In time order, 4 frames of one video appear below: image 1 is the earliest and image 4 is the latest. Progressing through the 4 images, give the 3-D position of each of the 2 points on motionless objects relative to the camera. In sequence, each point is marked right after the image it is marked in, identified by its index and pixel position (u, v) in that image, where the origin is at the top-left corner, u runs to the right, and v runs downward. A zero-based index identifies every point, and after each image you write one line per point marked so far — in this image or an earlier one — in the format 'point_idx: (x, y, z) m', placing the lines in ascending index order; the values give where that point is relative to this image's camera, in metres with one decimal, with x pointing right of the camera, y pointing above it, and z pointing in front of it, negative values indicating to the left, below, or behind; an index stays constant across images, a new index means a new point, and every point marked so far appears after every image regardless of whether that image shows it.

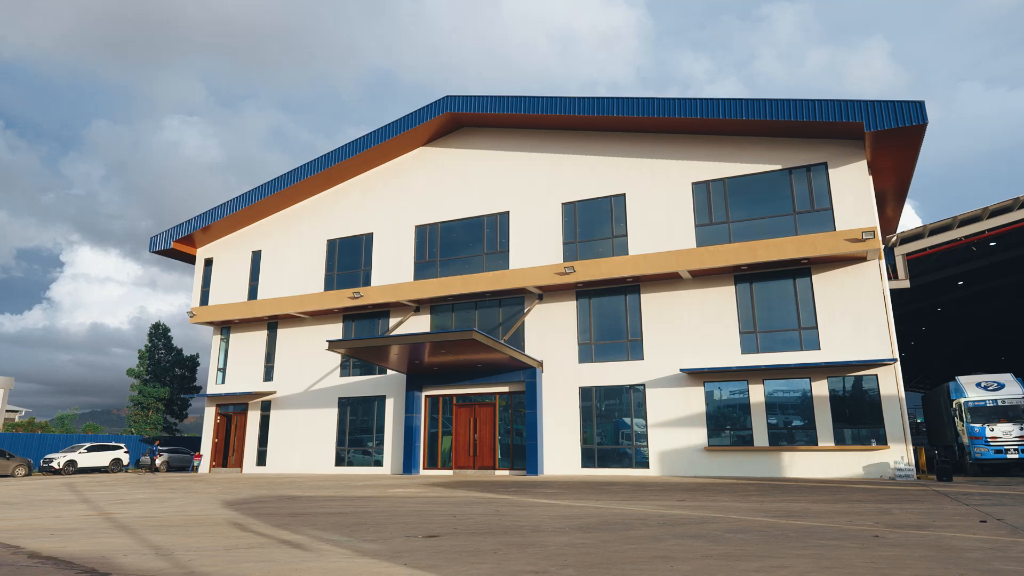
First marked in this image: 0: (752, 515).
0: (+3.6, -3.4, +9.9) m
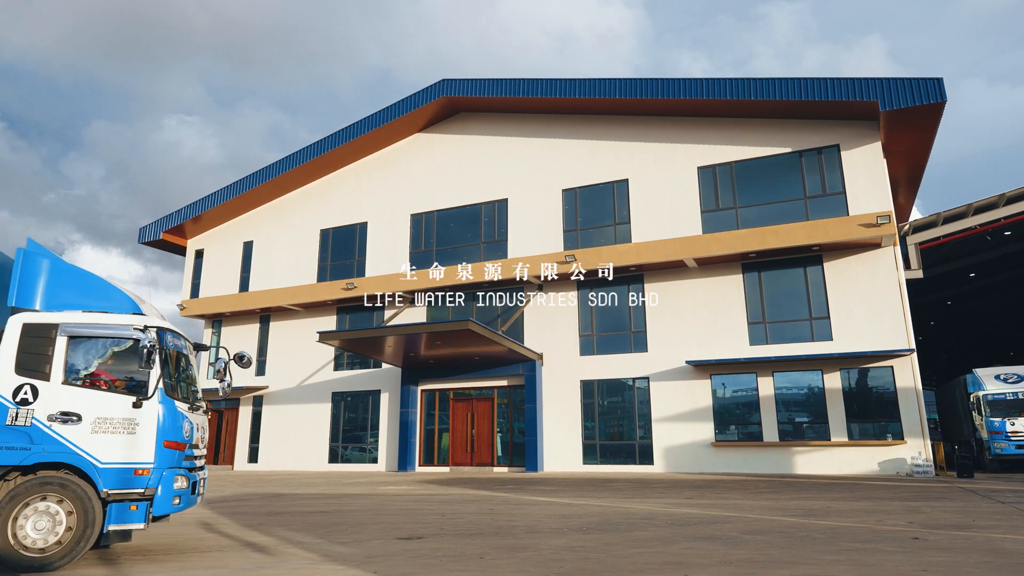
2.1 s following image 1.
0: (+3.6, -3.1, +9.1) m
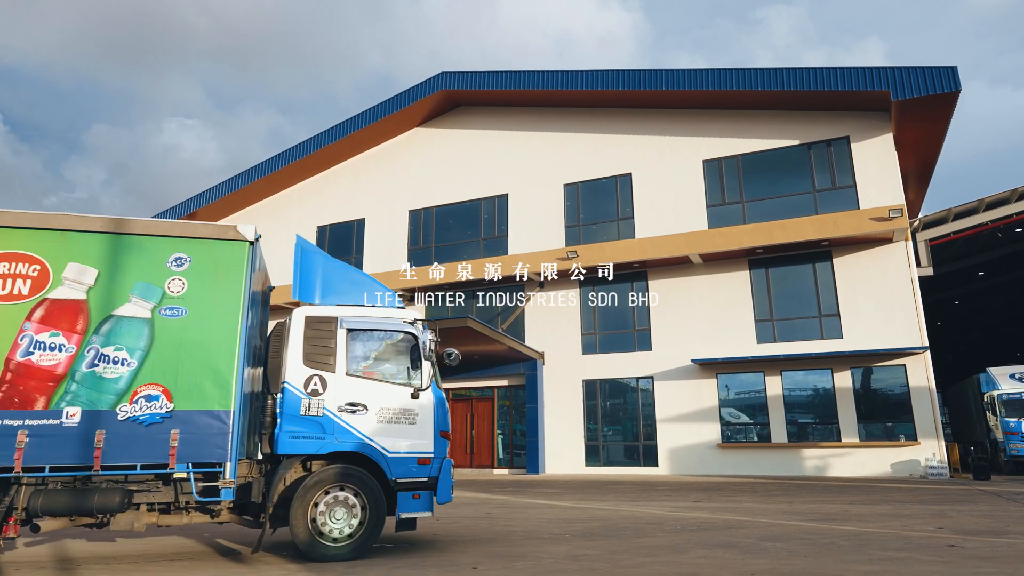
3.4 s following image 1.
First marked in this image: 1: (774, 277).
0: (+3.5, -3.0, +8.5) m
1: (+7.7, +0.3, +19.3) m
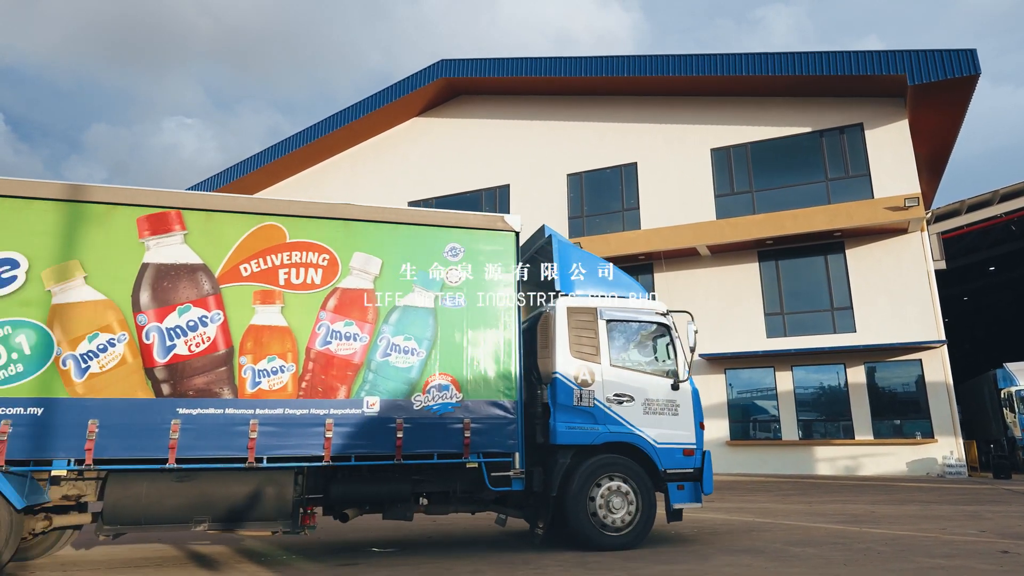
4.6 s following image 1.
0: (+3.6, -2.8, +7.9) m
1: (+7.7, +0.5, +18.7) m
